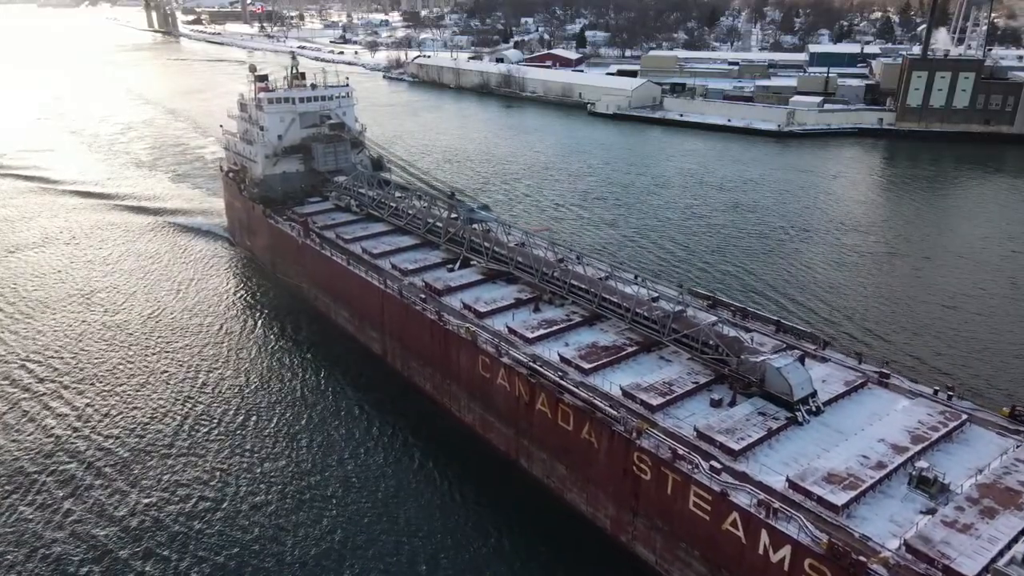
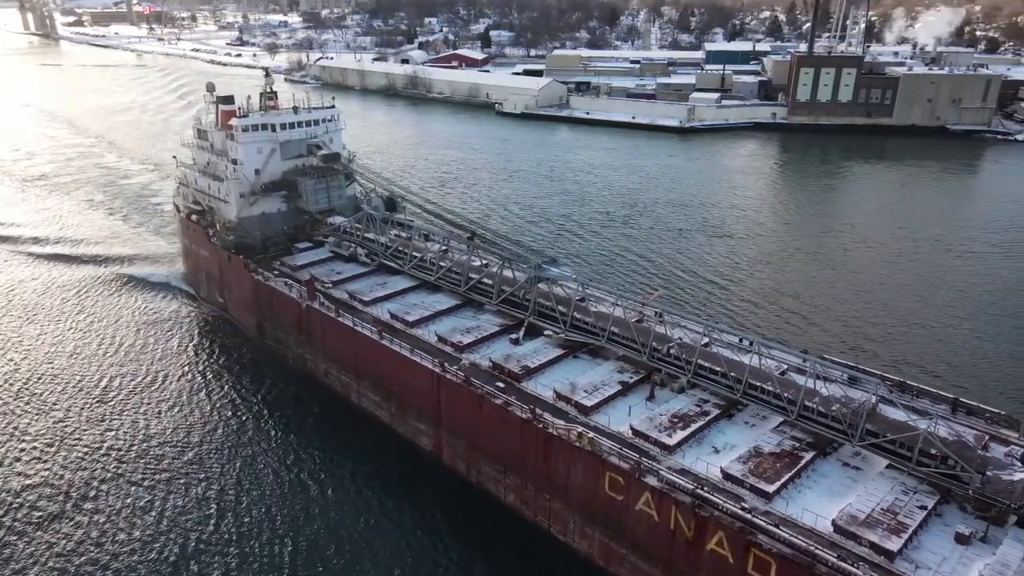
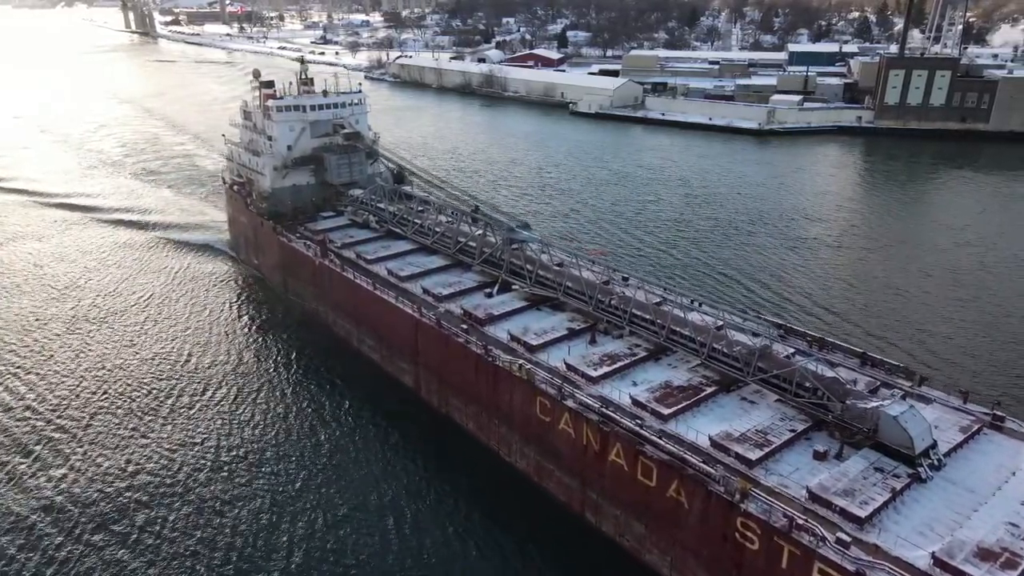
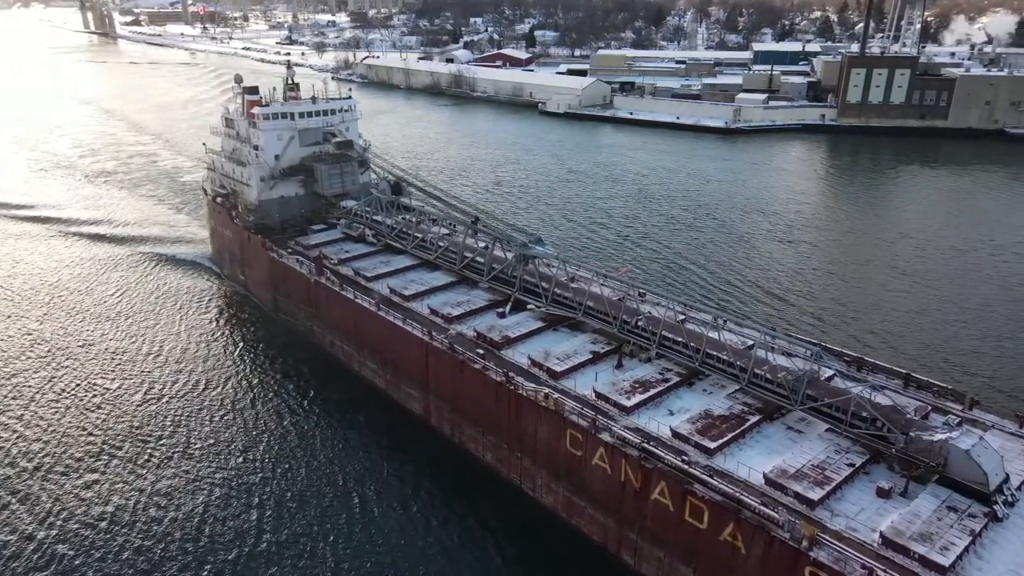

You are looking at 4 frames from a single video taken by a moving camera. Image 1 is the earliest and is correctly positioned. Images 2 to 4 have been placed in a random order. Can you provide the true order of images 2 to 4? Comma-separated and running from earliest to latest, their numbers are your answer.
3, 4, 2
